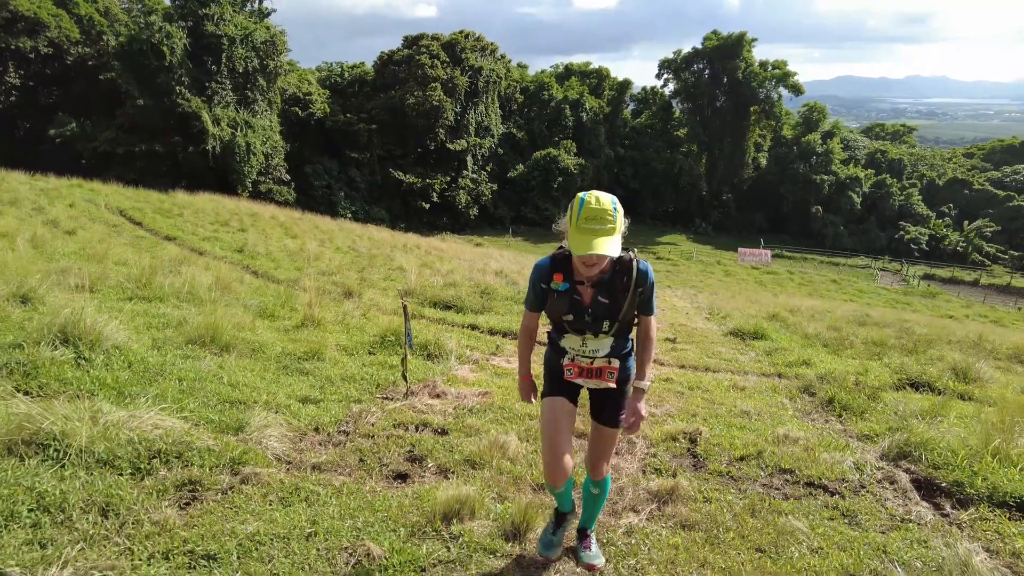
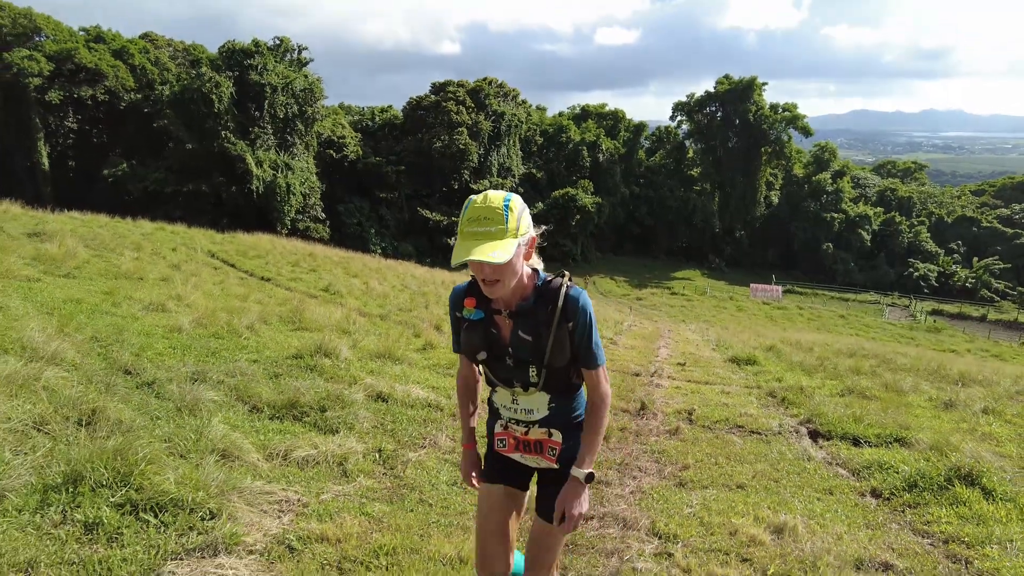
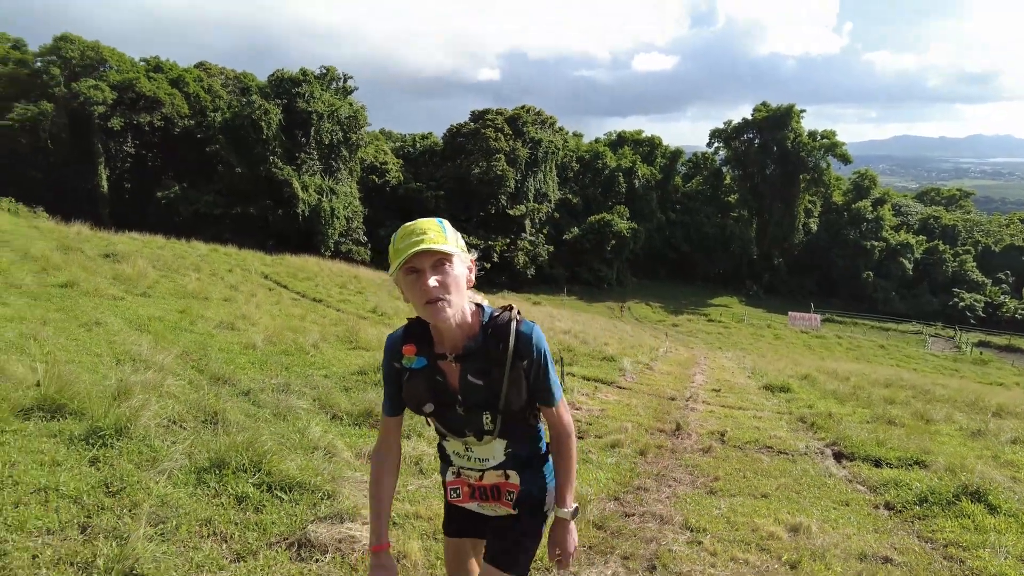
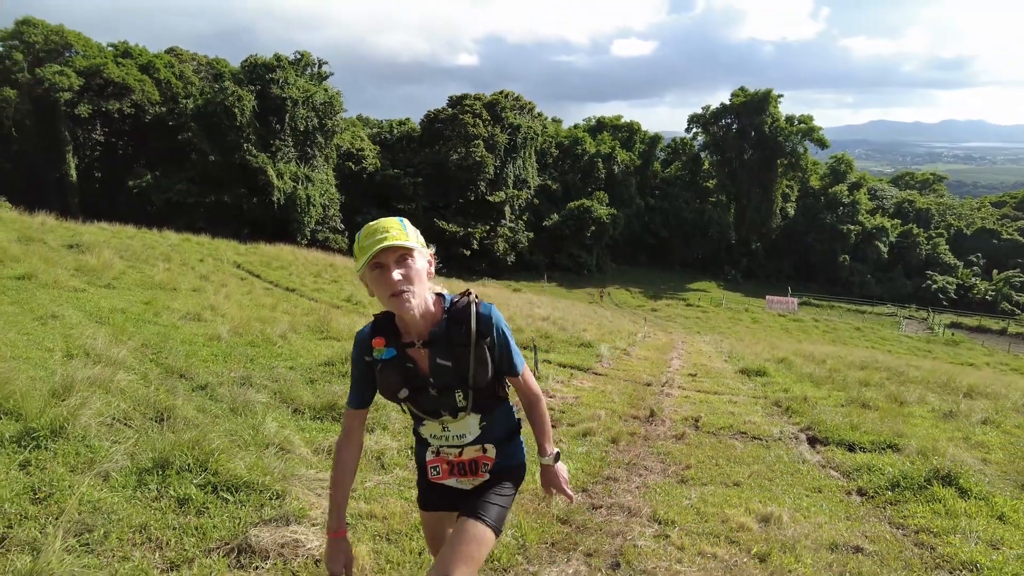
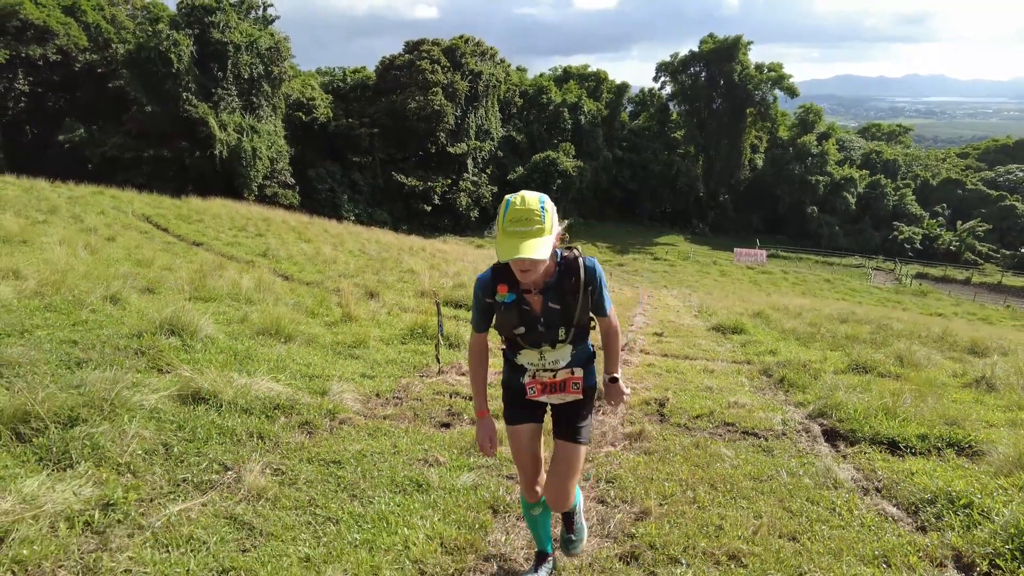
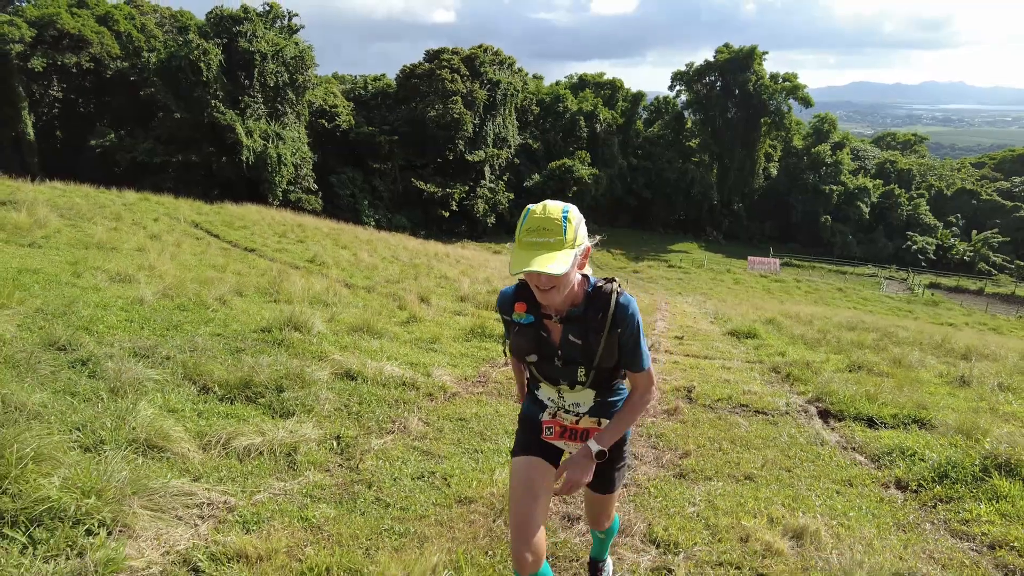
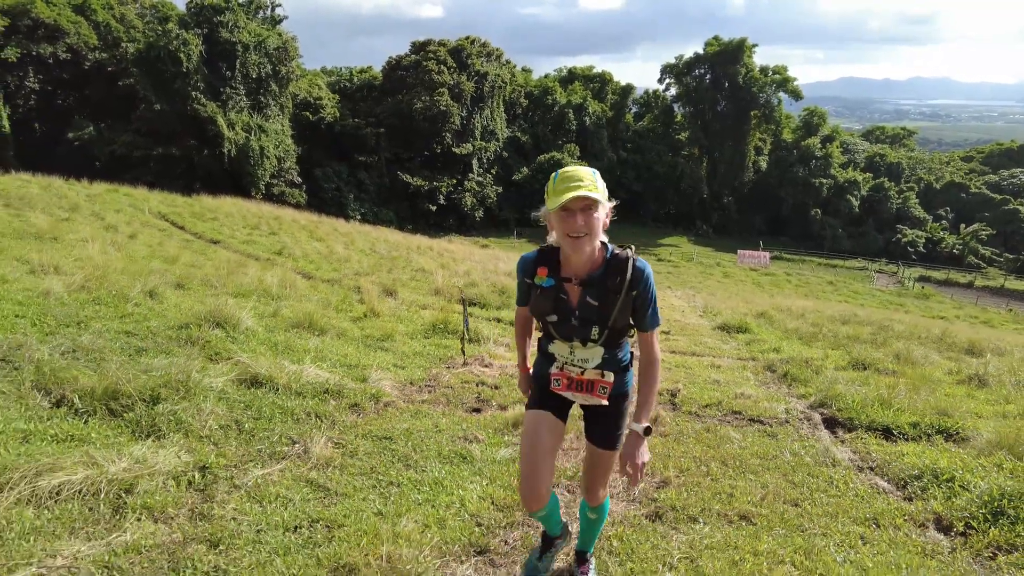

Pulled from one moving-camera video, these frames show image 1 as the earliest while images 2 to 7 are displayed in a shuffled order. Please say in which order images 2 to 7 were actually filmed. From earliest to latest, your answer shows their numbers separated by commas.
5, 7, 6, 2, 4, 3
